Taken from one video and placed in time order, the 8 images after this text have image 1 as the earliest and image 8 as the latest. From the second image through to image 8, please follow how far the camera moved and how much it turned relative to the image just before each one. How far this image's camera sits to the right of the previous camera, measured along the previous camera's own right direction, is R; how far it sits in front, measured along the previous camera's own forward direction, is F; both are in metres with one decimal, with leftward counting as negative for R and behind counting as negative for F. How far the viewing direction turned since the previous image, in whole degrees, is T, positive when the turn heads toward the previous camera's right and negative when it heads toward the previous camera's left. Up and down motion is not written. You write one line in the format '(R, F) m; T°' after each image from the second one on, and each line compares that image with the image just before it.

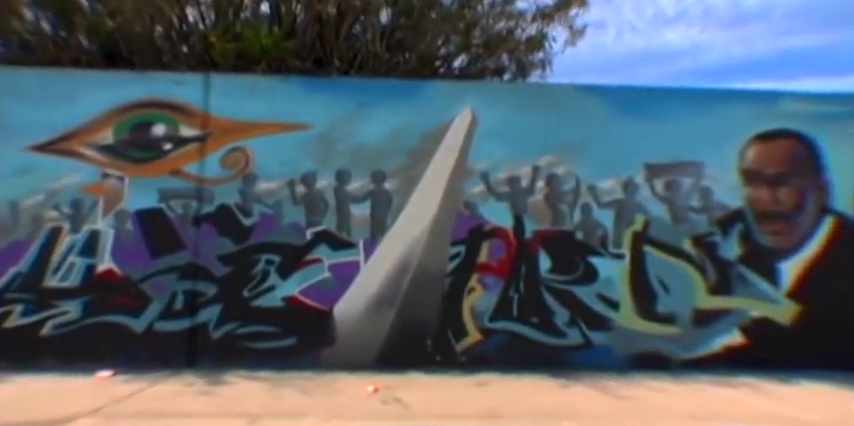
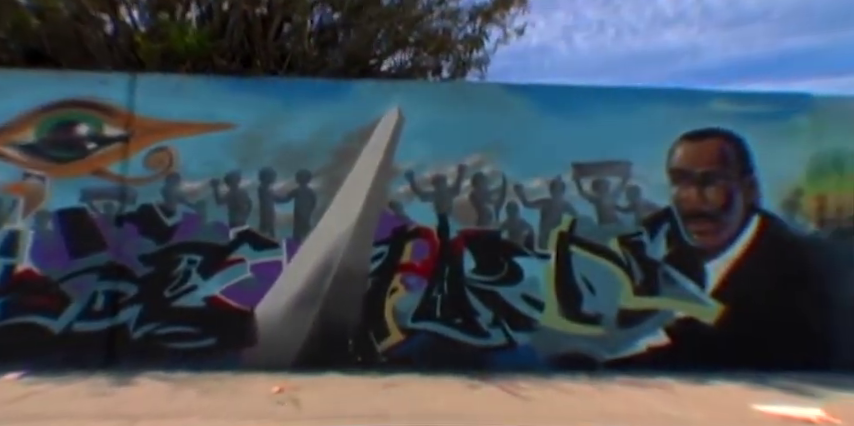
(+0.7, 0.0) m; 0°
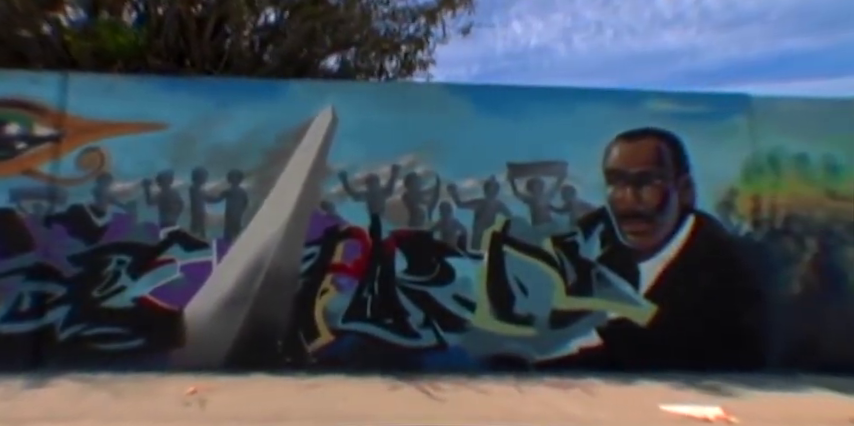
(+0.7, 0.0) m; 0°
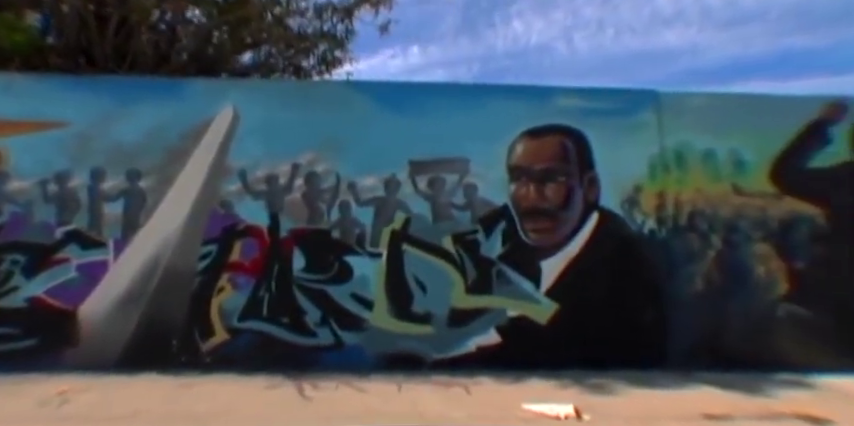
(+1.0, 0.0) m; 0°
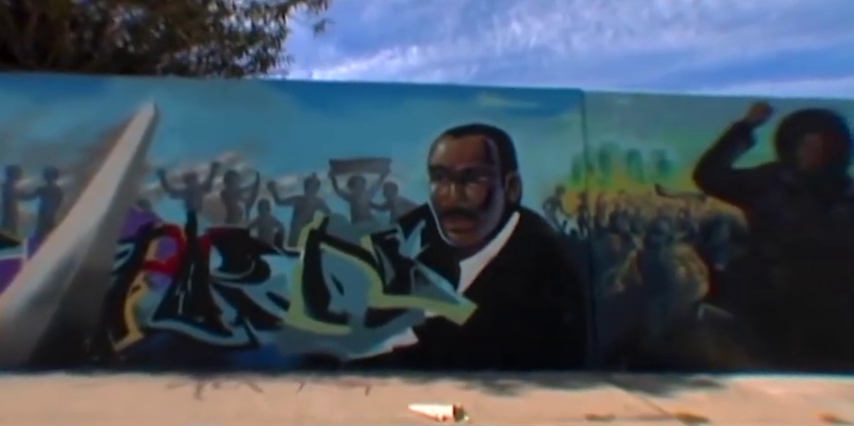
(+0.8, 0.0) m; 0°
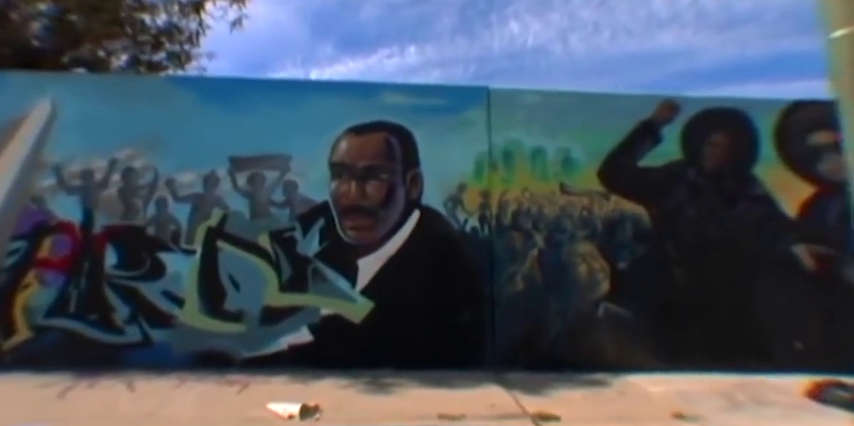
(+1.0, 0.0) m; 0°
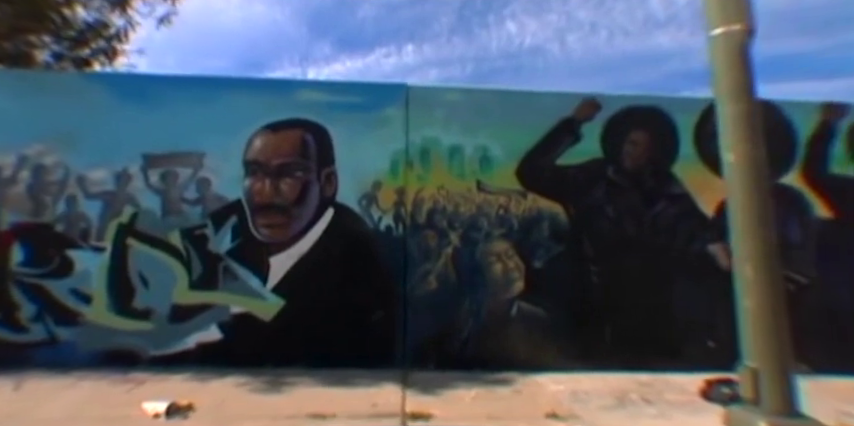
(+0.8, 0.0) m; 0°
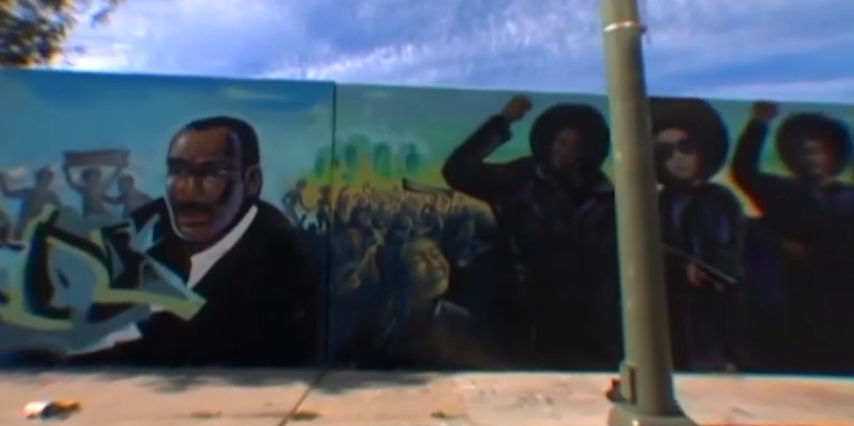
(+0.7, 0.0) m; 0°
